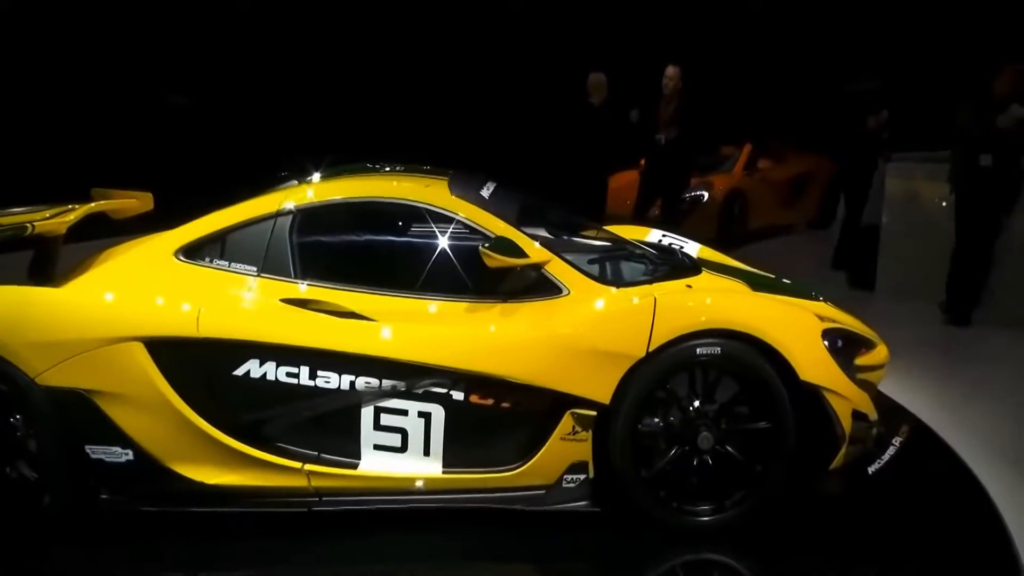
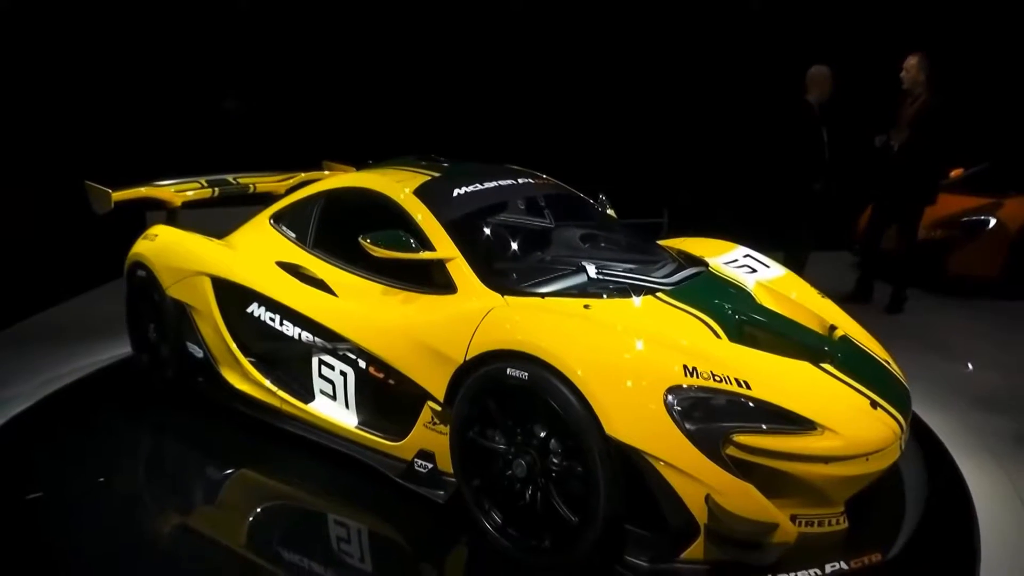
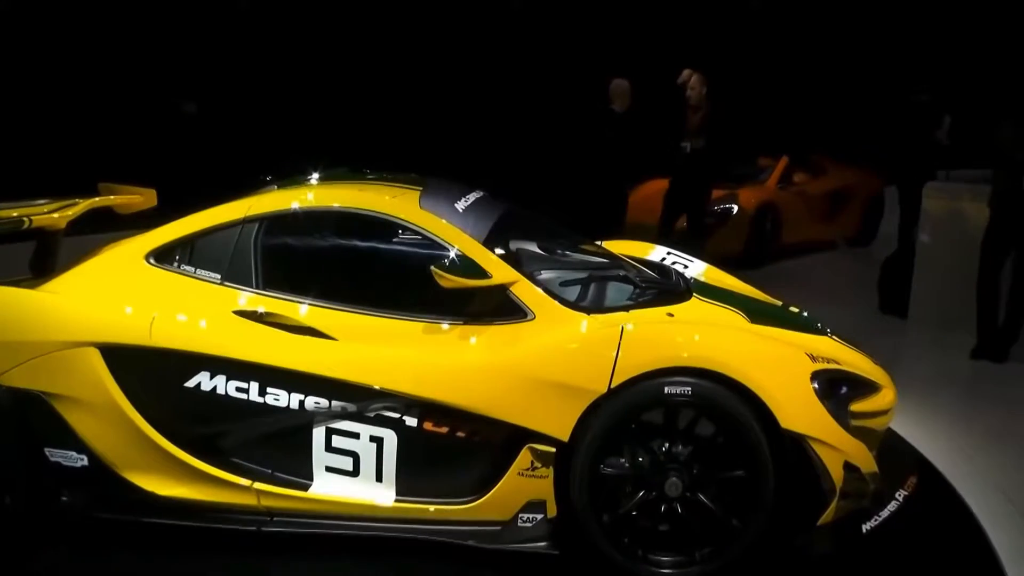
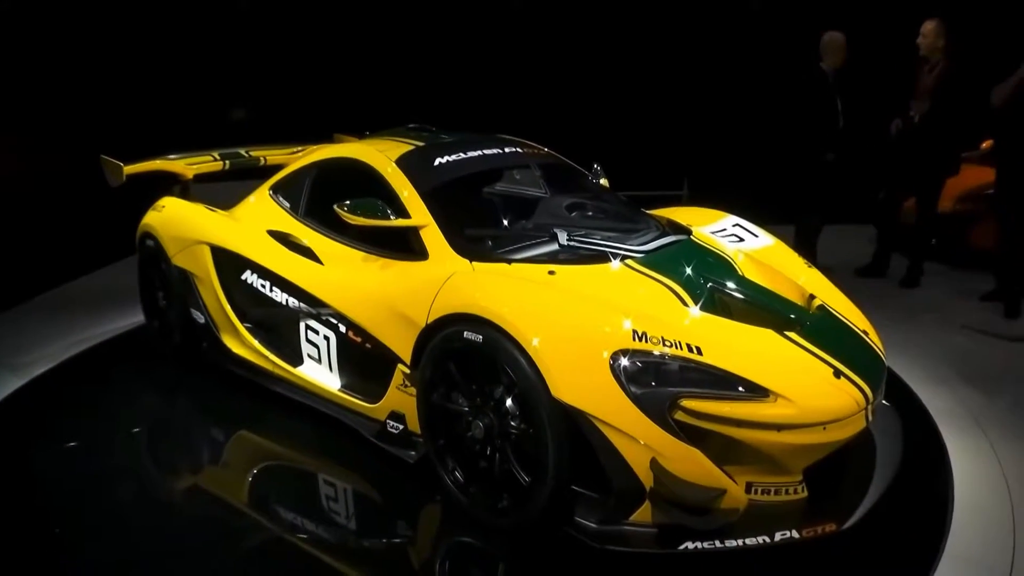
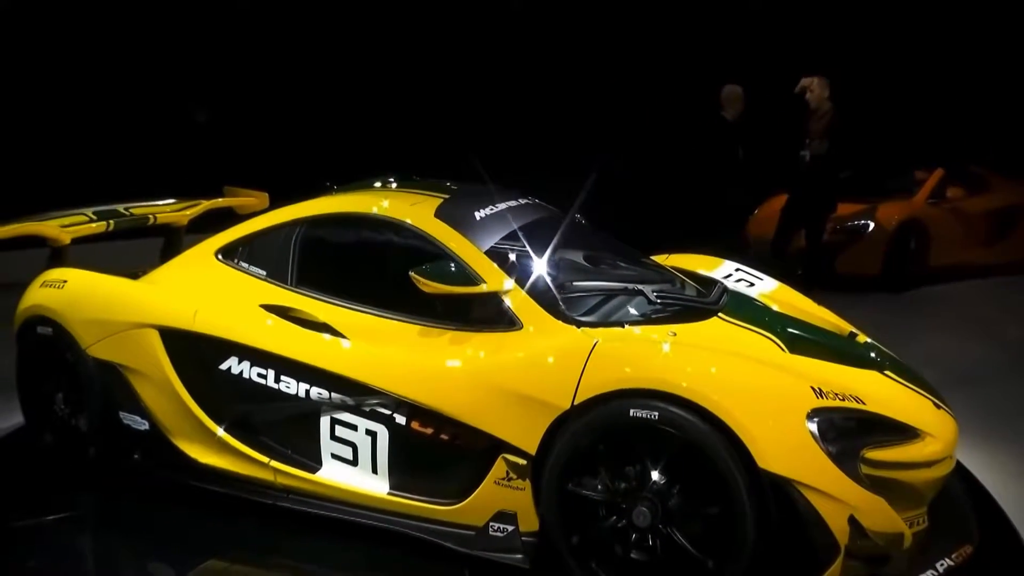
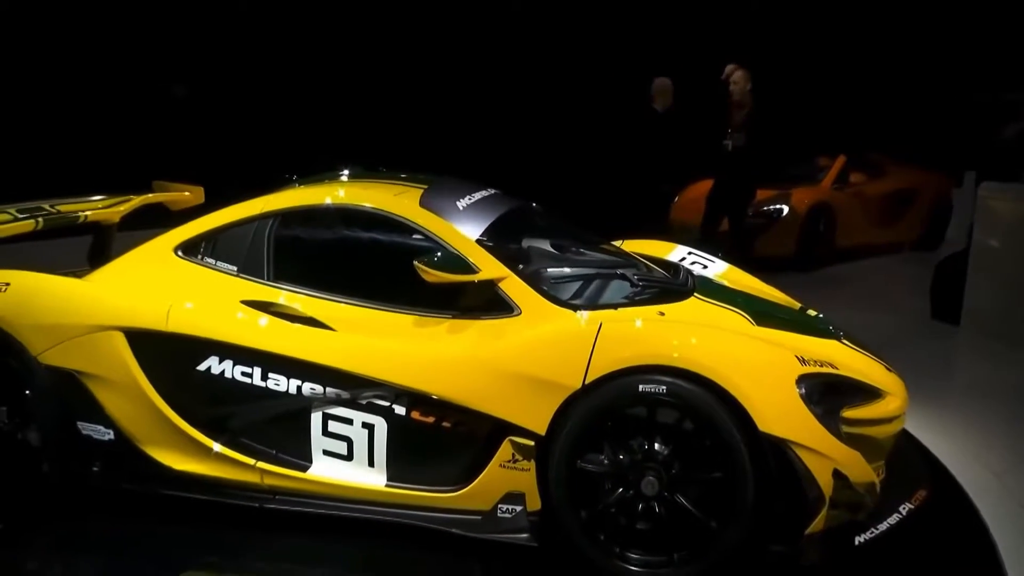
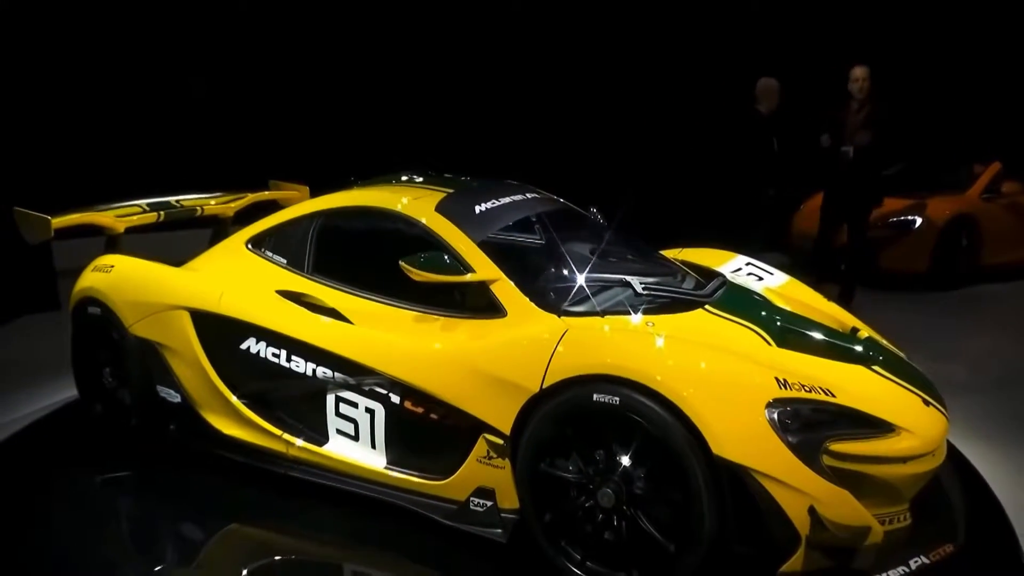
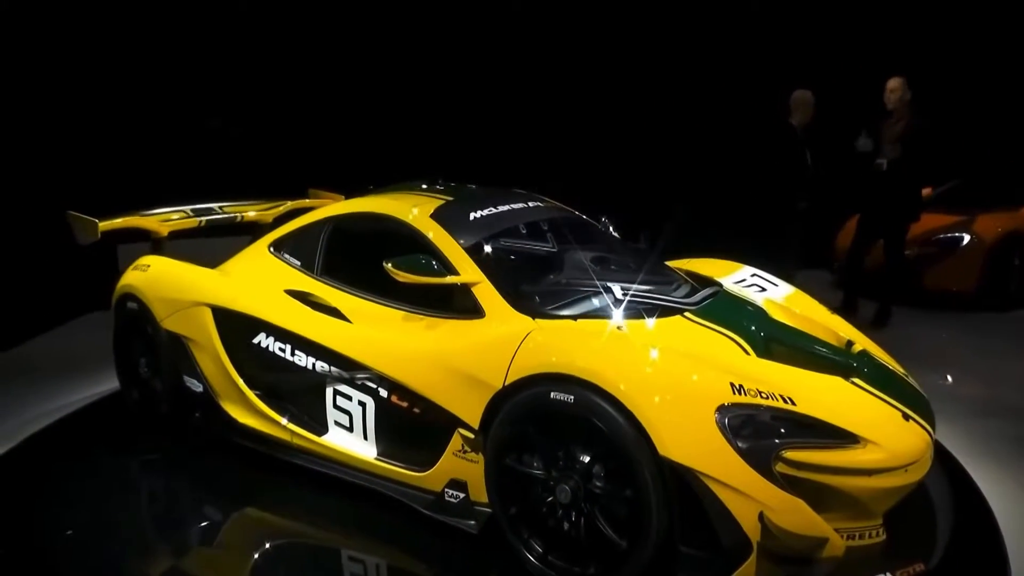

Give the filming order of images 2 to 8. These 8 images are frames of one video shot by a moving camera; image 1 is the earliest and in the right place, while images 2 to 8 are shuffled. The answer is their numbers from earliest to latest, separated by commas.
3, 6, 5, 7, 8, 2, 4
